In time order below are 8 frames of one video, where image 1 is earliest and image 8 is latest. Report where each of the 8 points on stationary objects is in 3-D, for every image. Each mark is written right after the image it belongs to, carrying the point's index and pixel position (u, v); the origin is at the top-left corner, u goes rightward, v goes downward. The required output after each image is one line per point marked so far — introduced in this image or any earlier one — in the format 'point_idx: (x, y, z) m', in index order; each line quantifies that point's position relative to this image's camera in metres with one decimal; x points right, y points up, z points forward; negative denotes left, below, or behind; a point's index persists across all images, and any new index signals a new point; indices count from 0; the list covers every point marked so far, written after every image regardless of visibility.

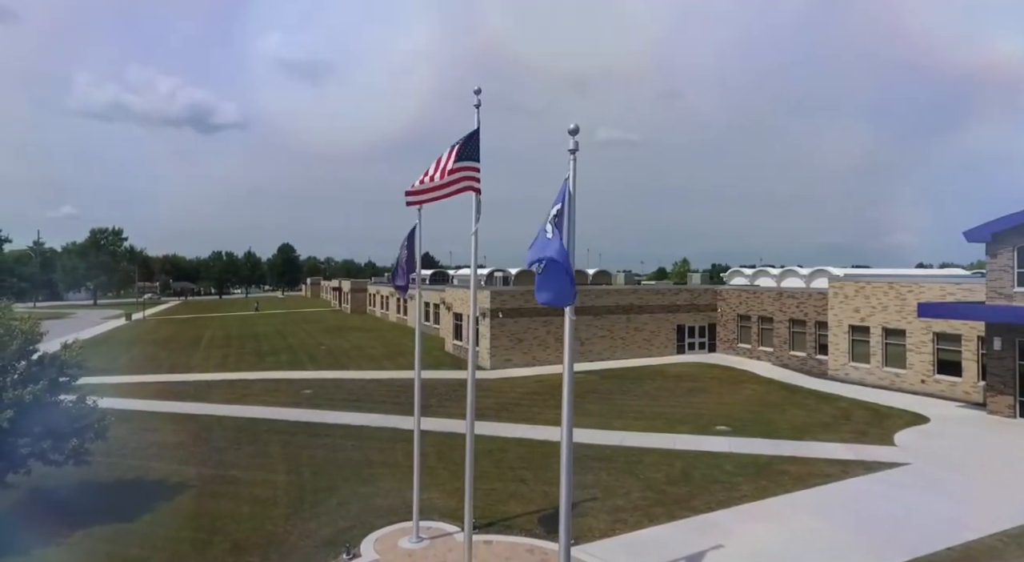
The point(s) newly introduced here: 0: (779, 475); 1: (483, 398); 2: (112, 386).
0: (+6.0, -4.3, +14.7) m
1: (-0.8, -3.4, +19.5) m
2: (-11.9, -3.1, +19.6) m
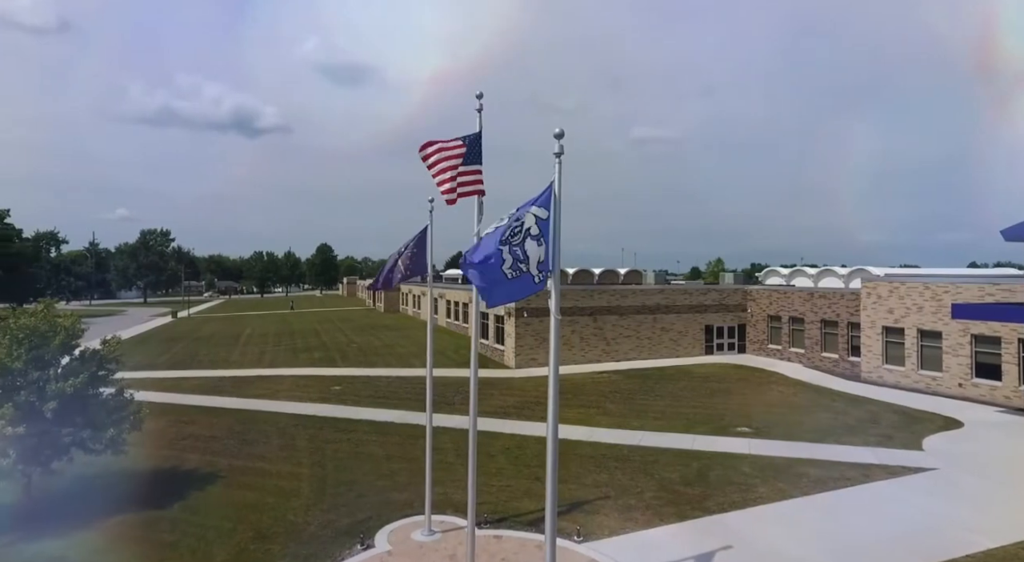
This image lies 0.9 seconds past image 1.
0: (+6.3, -4.3, +14.6) m
1: (-0.2, -3.4, +19.8) m
2: (-11.2, -3.1, +20.7) m
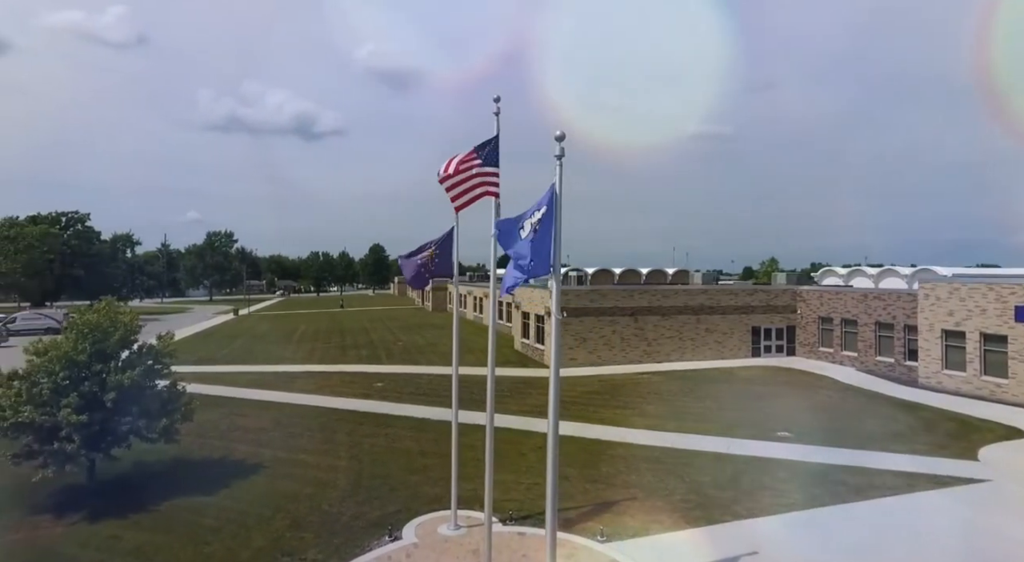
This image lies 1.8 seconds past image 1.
0: (+6.9, -4.3, +14.2) m
1: (+0.9, -3.4, +20.0) m
2: (-10.0, -3.1, +21.8) m
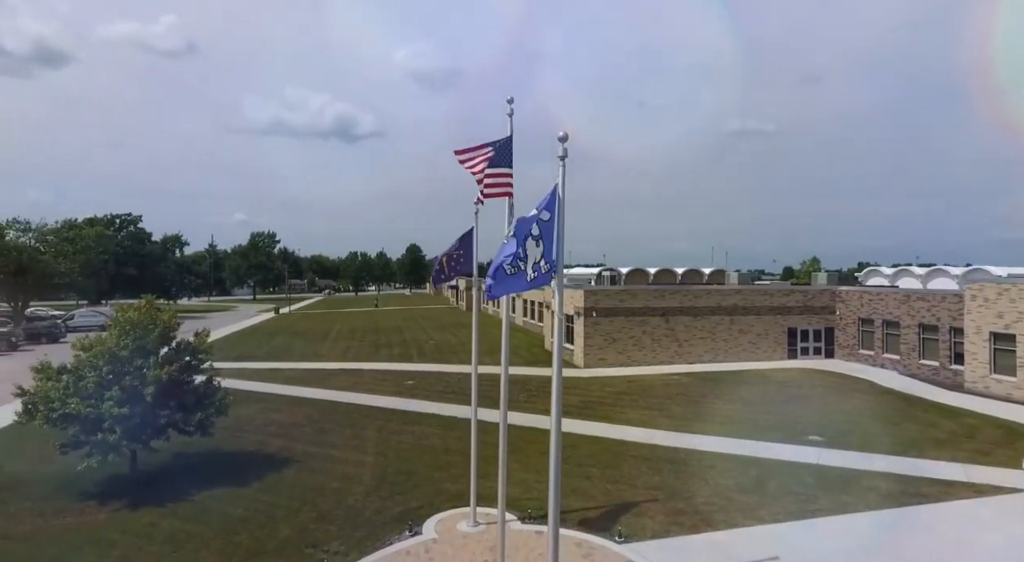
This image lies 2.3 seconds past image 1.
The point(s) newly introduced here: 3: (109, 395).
0: (+7.4, -4.3, +13.8) m
1: (+1.8, -3.4, +20.0) m
2: (-9.0, -3.1, +22.6) m
3: (-8.5, -2.4, +14.1) m
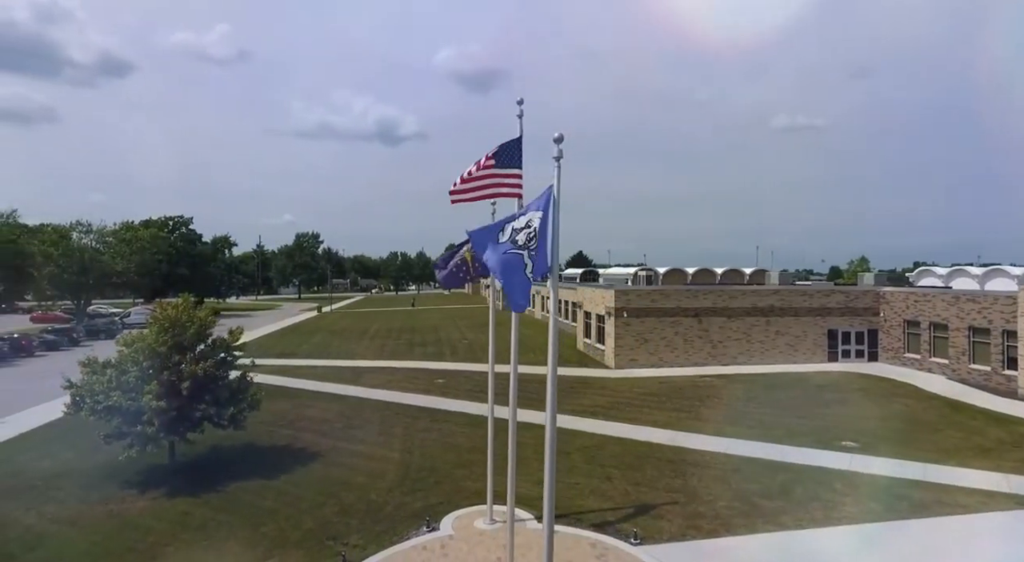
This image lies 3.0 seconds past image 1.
0: (+7.7, -4.3, +13.3) m
1: (+2.6, -3.4, +19.9) m
2: (-7.9, -3.0, +23.3) m
3: (-8.1, -2.4, +14.8) m
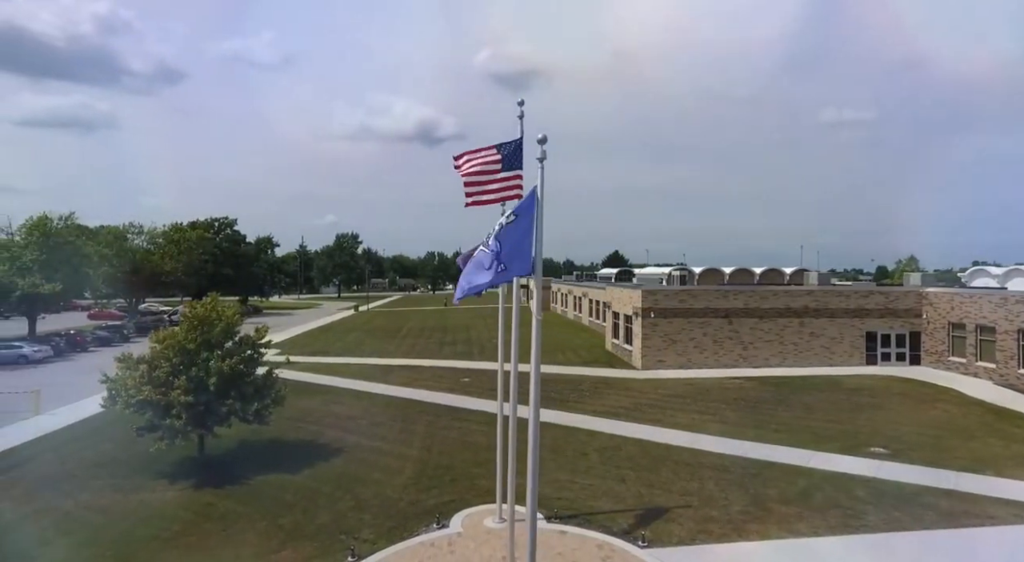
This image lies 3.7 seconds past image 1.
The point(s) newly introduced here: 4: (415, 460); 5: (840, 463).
0: (+7.9, -4.3, +12.7) m
1: (+3.3, -3.4, +19.7) m
2: (-6.9, -3.0, +23.9) m
3: (-7.8, -2.4, +15.4) m
4: (-2.3, -4.3, +16.2) m
5: (+7.4, -4.1, +14.9) m
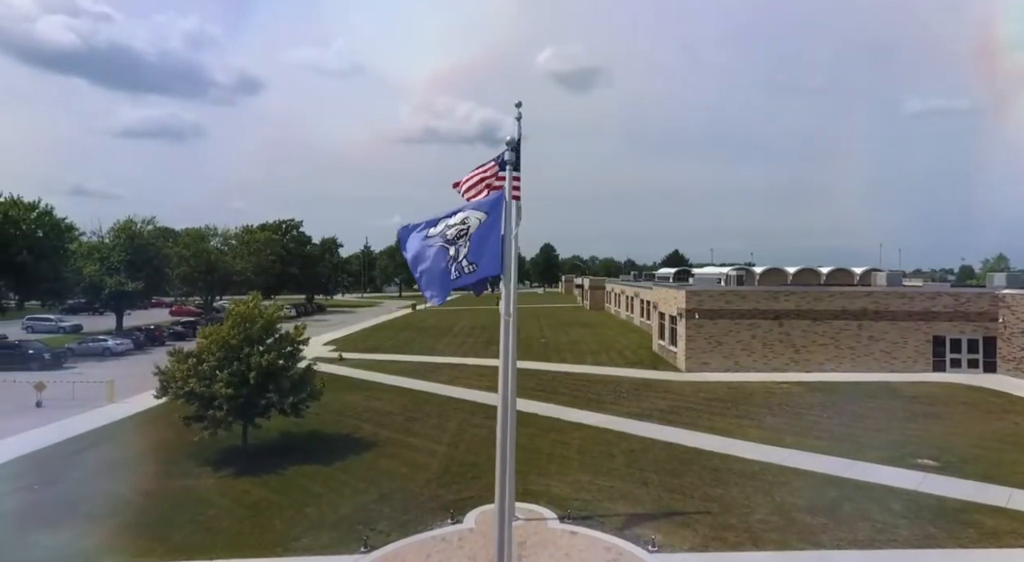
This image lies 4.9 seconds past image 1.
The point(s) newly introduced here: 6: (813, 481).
0: (+8.0, -4.3, +11.8) m
1: (+4.3, -3.4, +19.3) m
2: (-5.3, -3.0, +24.6) m
3: (-7.2, -2.4, +16.3) m
4: (-1.7, -4.3, +16.4) m
5: (+7.8, -4.1, +14.0) m
6: (+6.3, -4.2, +13.9) m
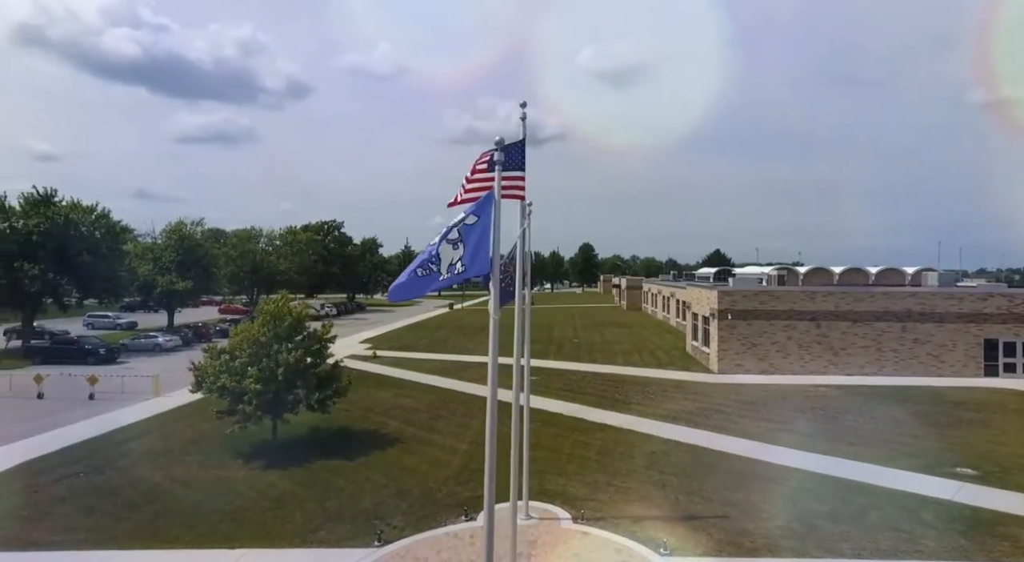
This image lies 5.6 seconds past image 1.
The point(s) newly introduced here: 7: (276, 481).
0: (+8.1, -4.3, +11.1) m
1: (+5.1, -3.4, +18.8) m
2: (-4.2, -3.0, +25.0) m
3: (-6.7, -2.3, +16.8) m
4: (-1.2, -4.3, +16.5) m
5: (+8.1, -4.1, +13.3) m
6: (+6.6, -4.2, +13.4) m
7: (-5.6, -4.7, +15.7) m
